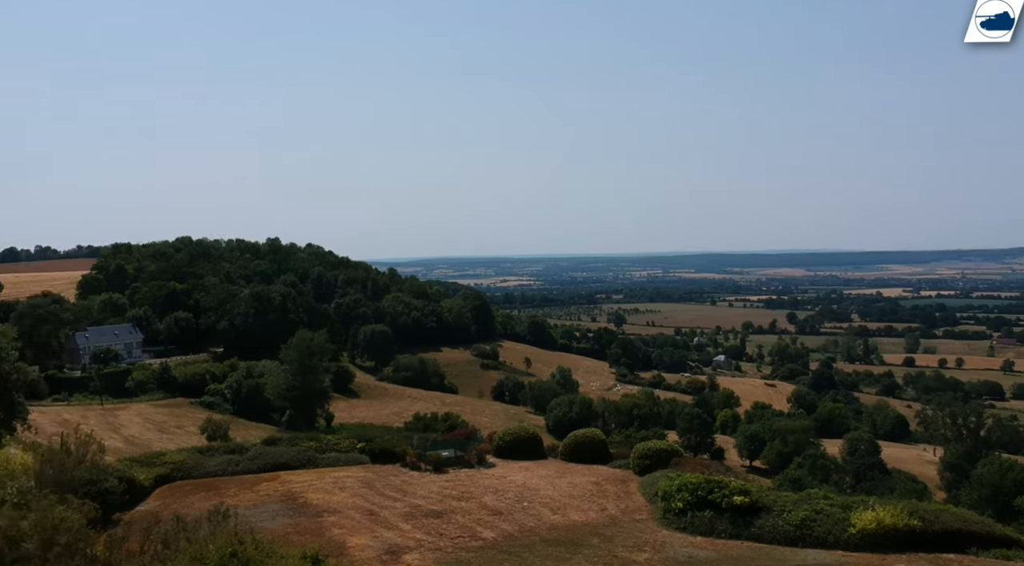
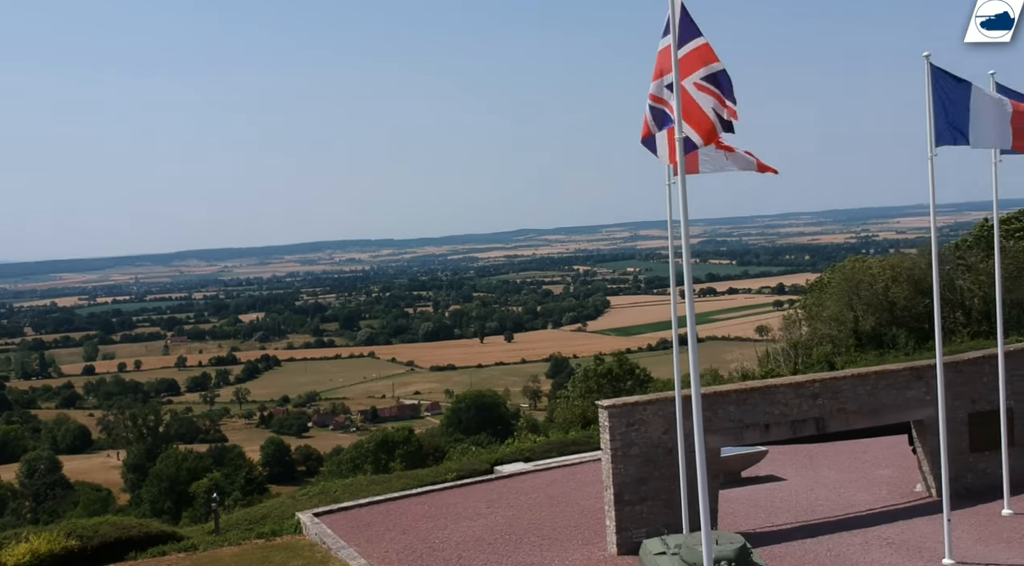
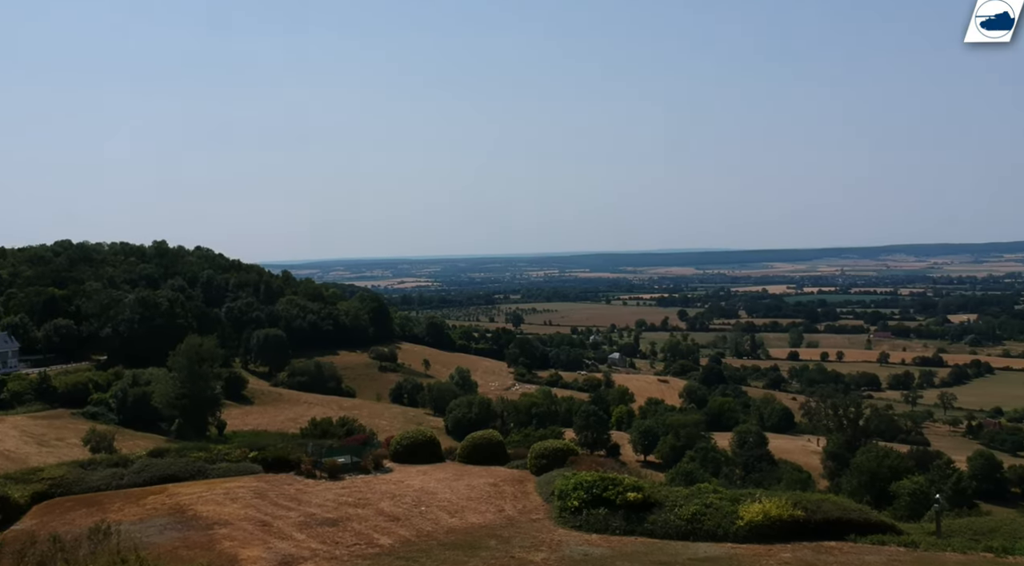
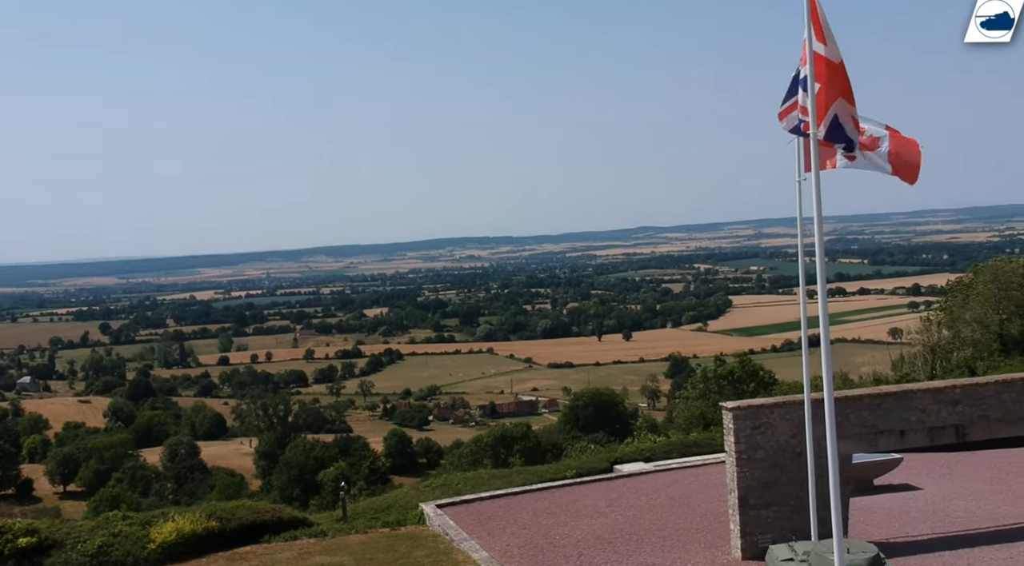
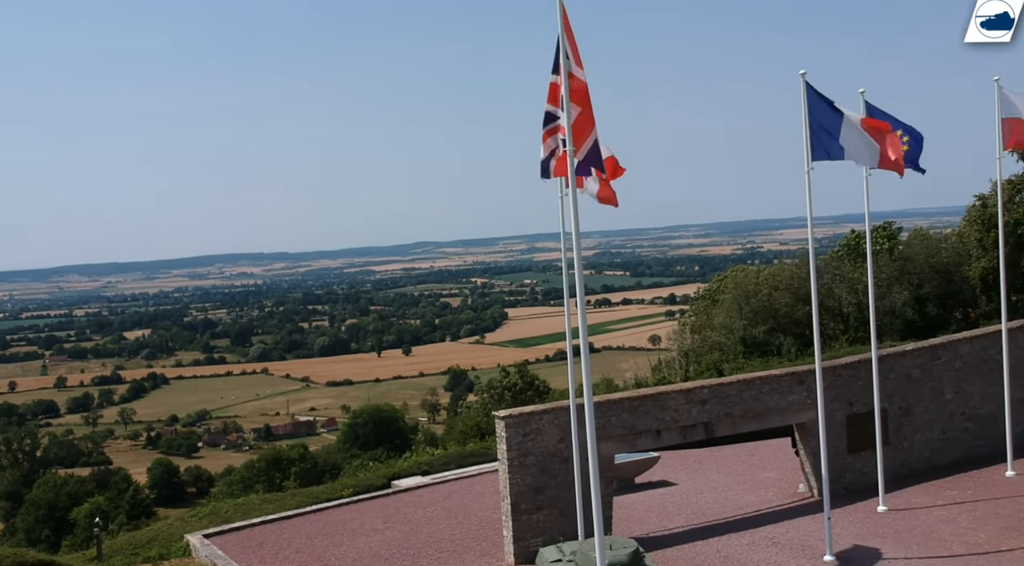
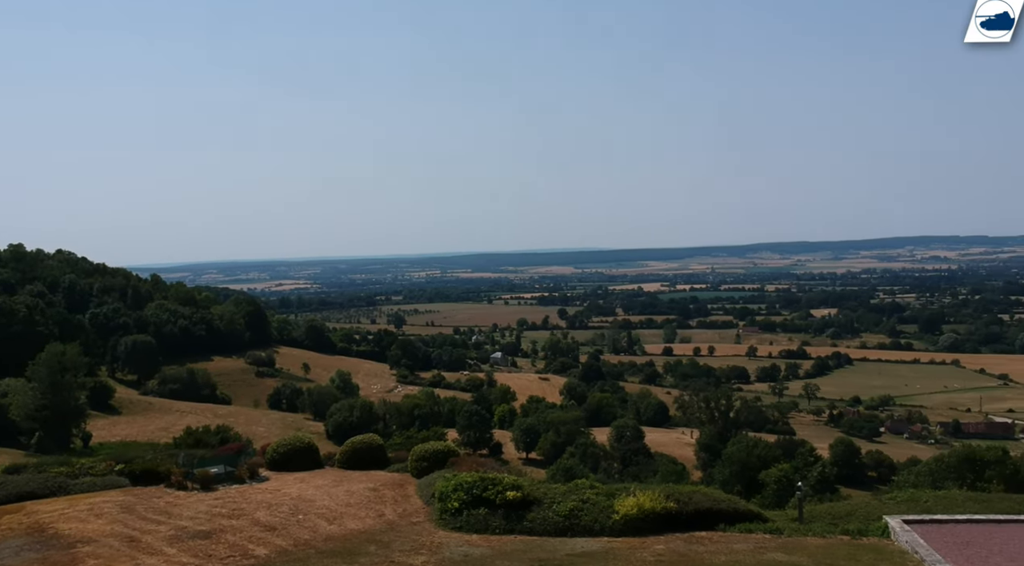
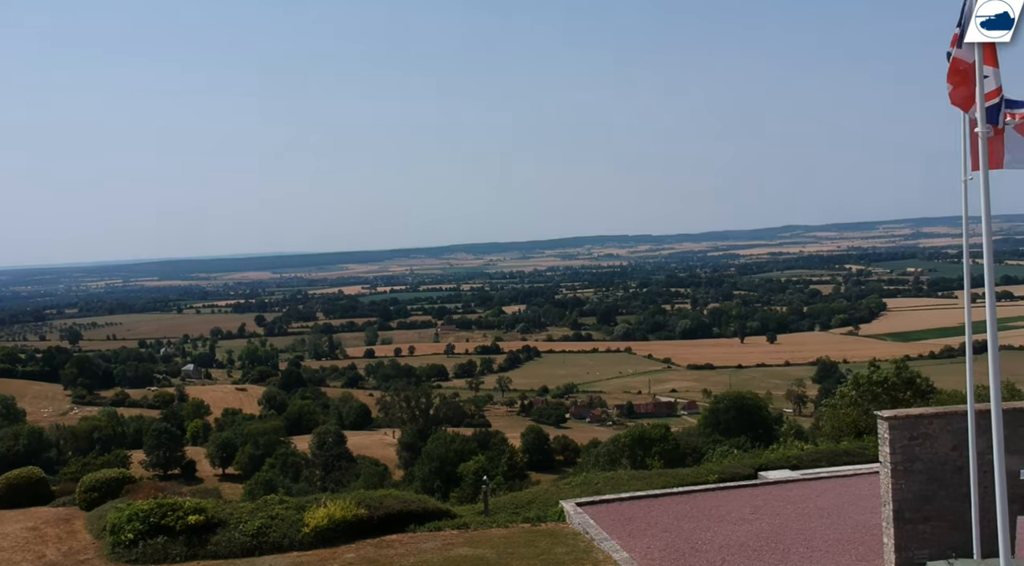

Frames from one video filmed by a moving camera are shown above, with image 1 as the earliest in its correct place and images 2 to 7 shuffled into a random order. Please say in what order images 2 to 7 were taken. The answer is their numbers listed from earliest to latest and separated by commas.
3, 6, 7, 4, 2, 5
